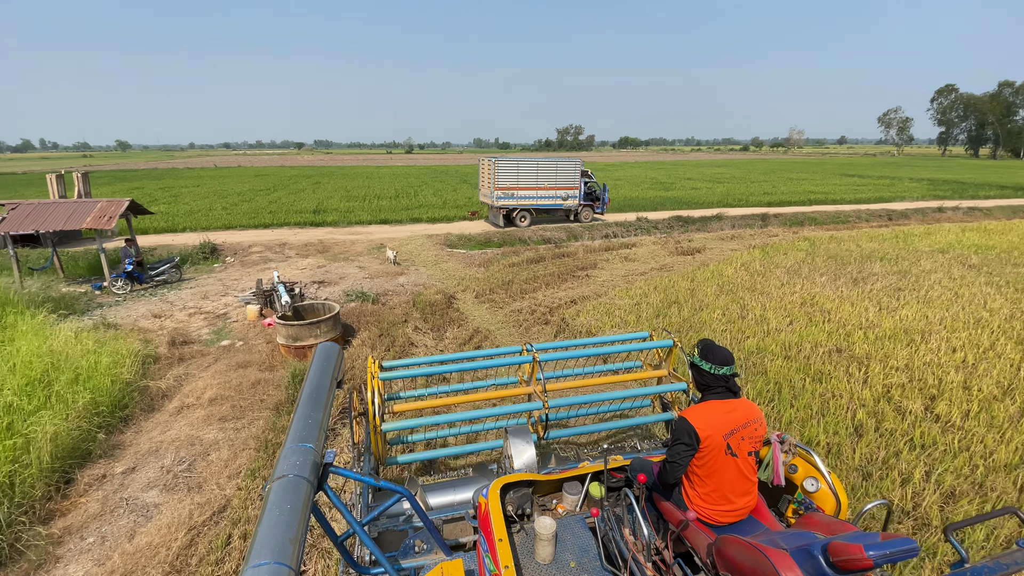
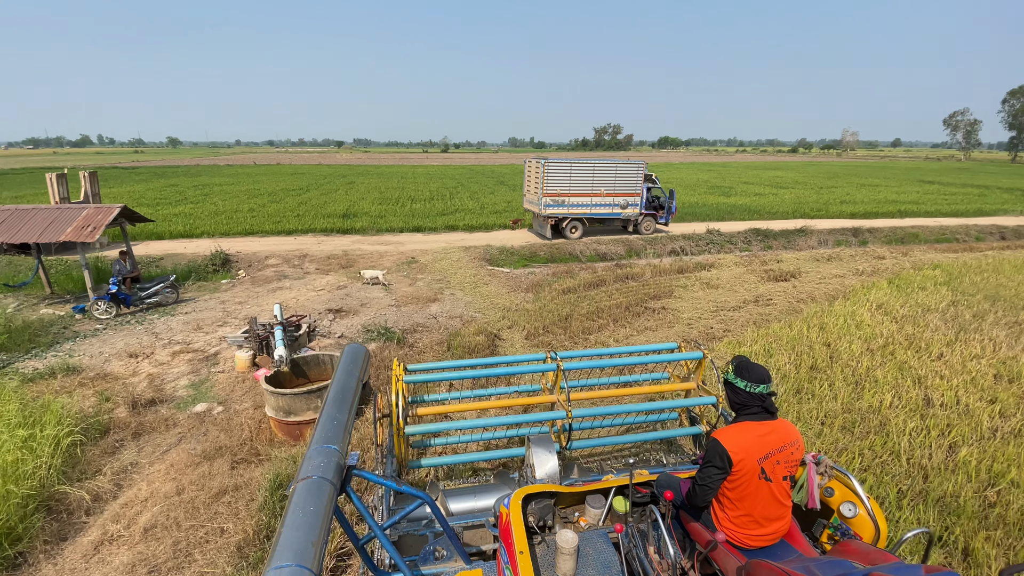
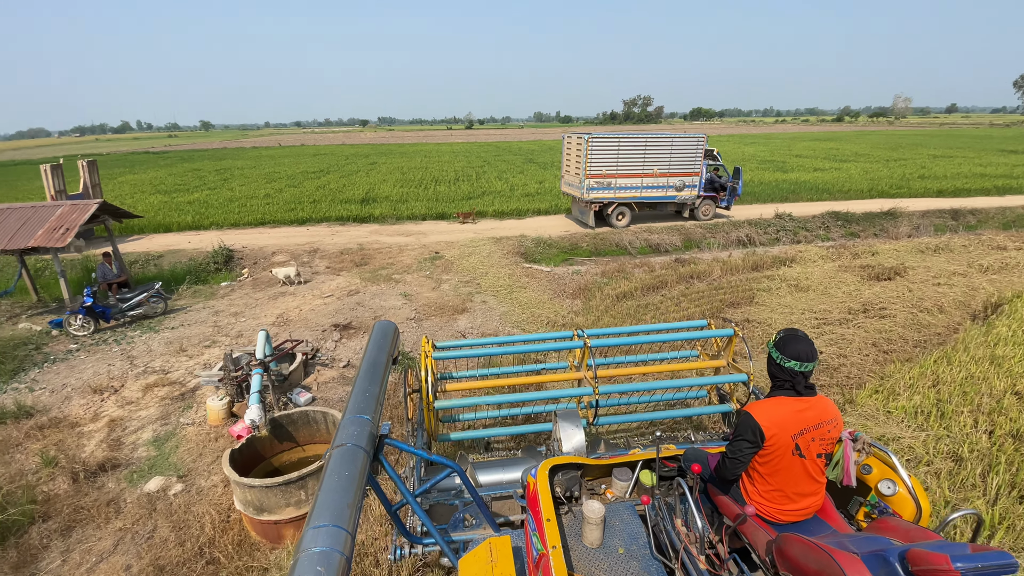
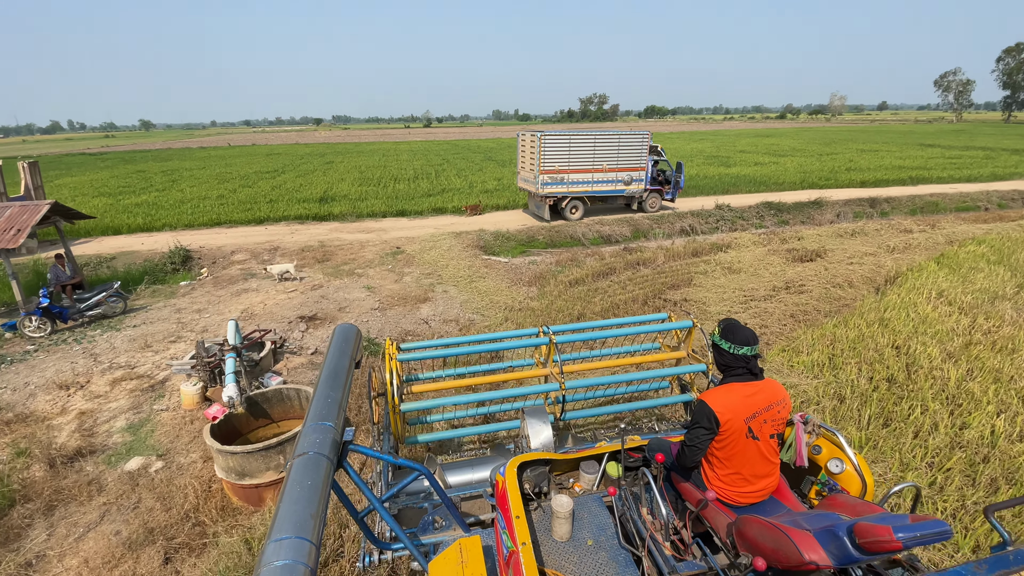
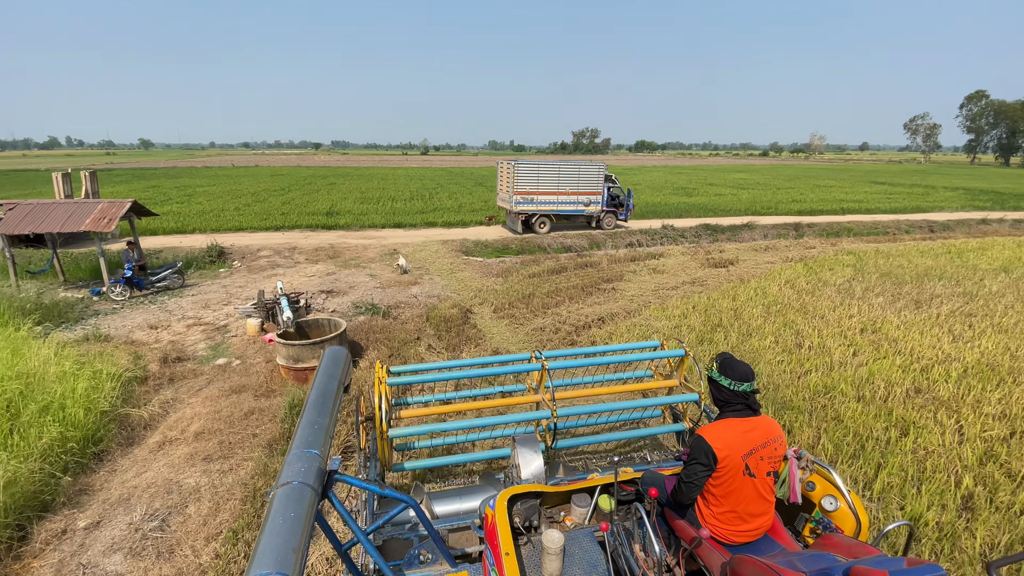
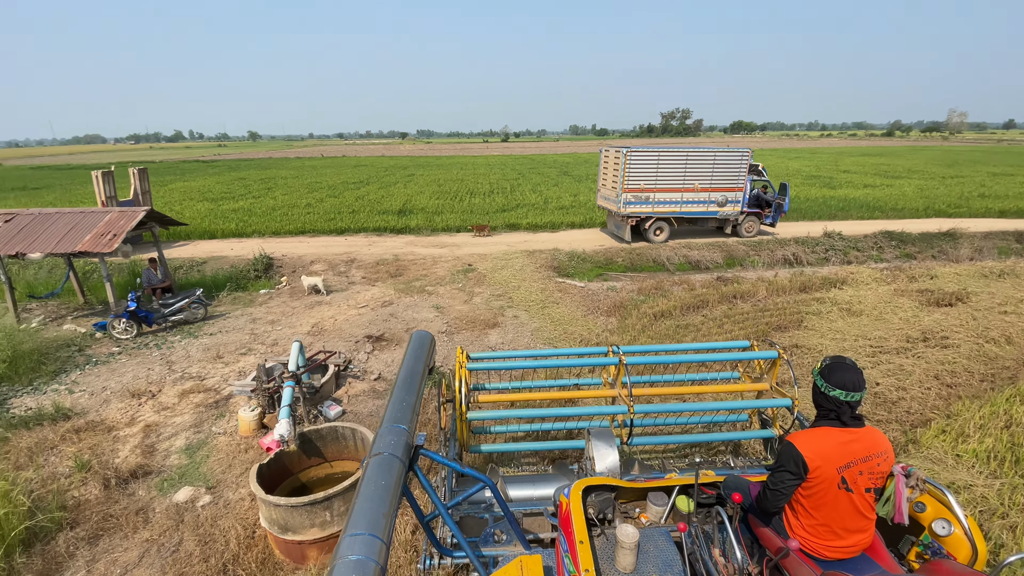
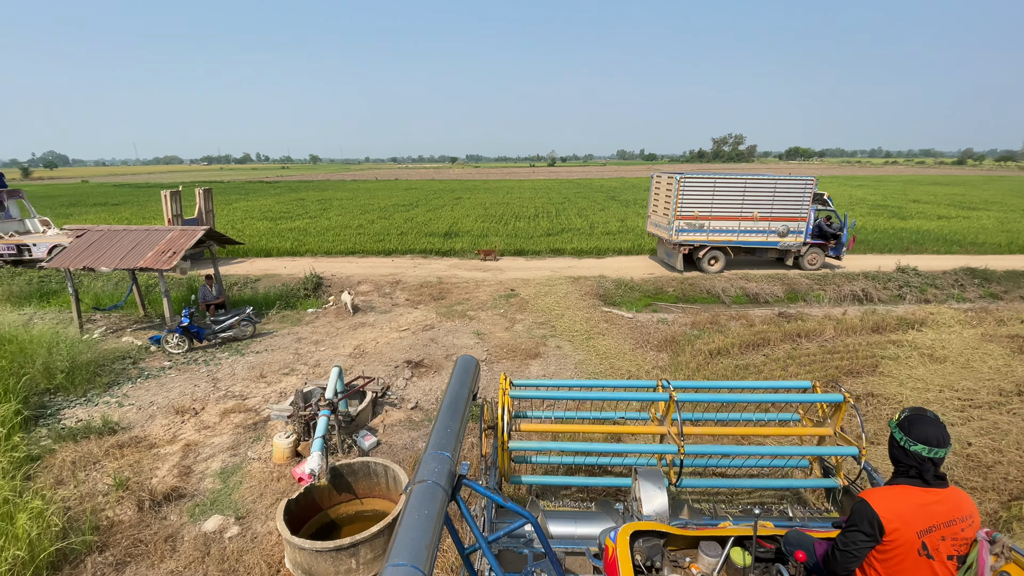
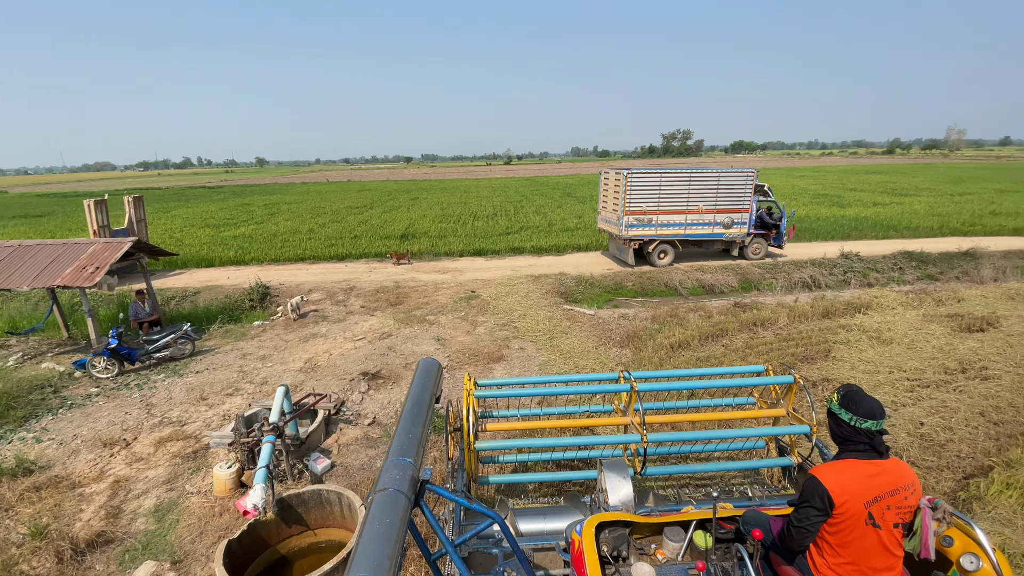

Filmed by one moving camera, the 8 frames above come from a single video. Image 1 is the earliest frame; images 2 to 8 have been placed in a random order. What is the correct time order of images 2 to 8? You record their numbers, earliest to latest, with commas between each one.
5, 2, 4, 3, 6, 7, 8
